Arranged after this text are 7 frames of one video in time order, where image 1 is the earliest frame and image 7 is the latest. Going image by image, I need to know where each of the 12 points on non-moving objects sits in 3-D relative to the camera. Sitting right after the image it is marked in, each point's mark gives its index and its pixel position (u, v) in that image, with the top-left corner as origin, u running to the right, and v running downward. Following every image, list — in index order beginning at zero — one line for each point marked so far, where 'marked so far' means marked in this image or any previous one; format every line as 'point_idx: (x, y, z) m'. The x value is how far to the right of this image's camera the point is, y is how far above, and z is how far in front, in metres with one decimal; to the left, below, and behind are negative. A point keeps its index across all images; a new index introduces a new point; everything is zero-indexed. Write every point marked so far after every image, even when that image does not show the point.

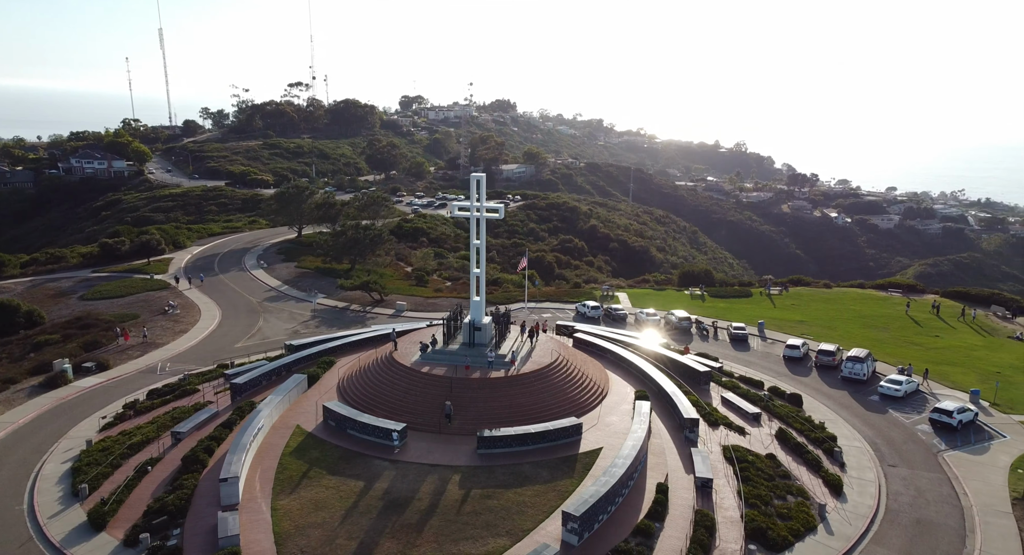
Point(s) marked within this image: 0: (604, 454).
0: (+2.9, -5.6, +17.8) m
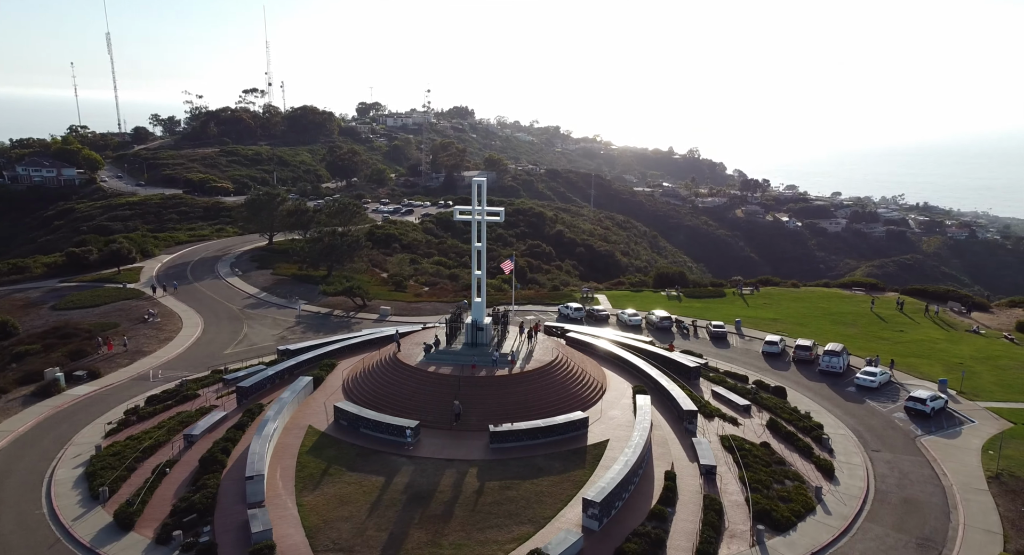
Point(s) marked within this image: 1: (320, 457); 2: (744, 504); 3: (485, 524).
0: (+3.2, -5.5, +18.3) m
1: (-5.4, -5.1, +15.8) m
2: (+6.9, -6.7, +16.6) m
3: (-0.6, -6.0, +13.6) m
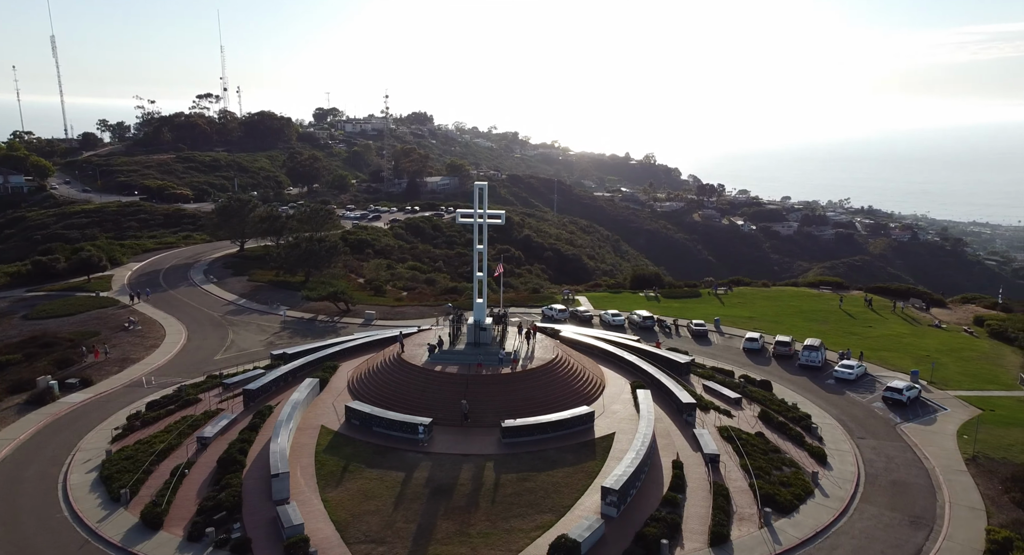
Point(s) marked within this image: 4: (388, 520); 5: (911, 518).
0: (+3.6, -5.4, +18.9) m
1: (-4.9, -5.1, +15.9) m
2: (+7.3, -6.5, +17.3) m
3: (0.0, -5.9, +13.9) m
4: (-2.9, -5.7, +13.2) m
5: (+12.4, -7.4, +17.3) m
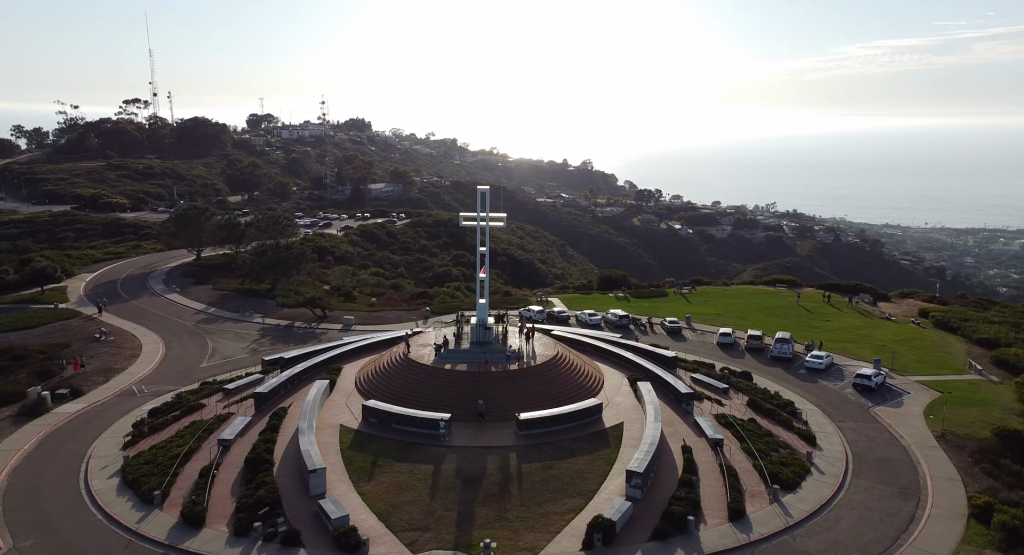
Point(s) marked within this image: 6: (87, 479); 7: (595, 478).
0: (+4.0, -5.2, +19.6) m
1: (-4.3, -5.0, +16.1) m
2: (+7.9, -6.3, +18.4) m
3: (+0.8, -5.7, +14.5) m
4: (-2.0, -5.6, +13.5) m
5: (+13.0, -7.1, +18.7) m
6: (-11.4, -5.4, +15.0) m
7: (+2.4, -5.7, +15.9) m
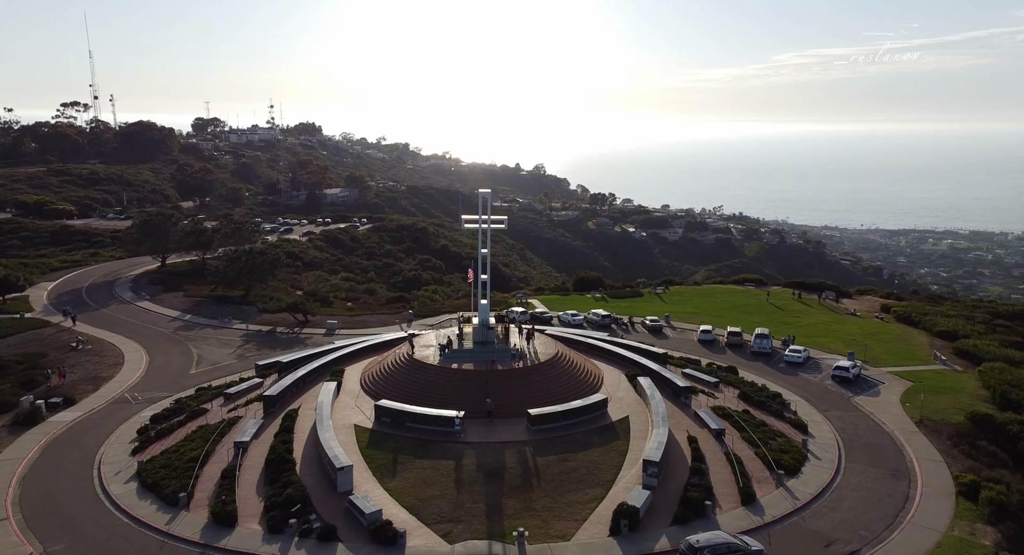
0: (+4.4, -5.1, +20.2) m
1: (-3.8, -5.0, +16.3) m
2: (+8.3, -6.1, +19.1) m
3: (+1.4, -5.6, +14.9) m
4: (-1.4, -5.5, +13.8) m
5: (+13.4, -6.8, +19.7) m
6: (-10.8, -5.5, +14.7) m
7: (+2.9, -5.6, +16.4) m
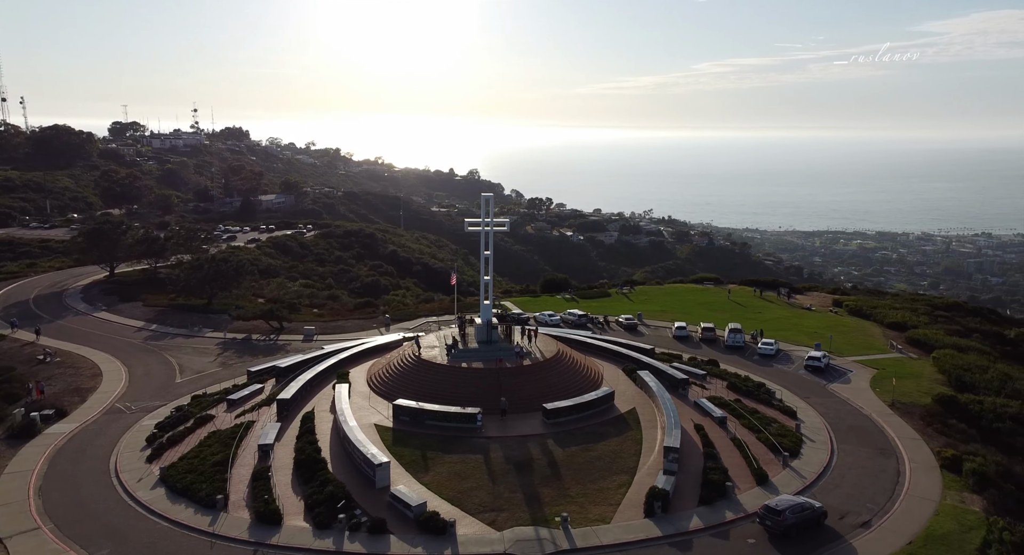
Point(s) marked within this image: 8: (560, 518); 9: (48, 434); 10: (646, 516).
0: (+4.8, -5.0, +21.0) m
1: (-3.0, -5.0, +16.5) m
2: (+8.8, -5.9, +20.2) m
3: (+2.2, -5.5, +15.5) m
4: (-0.5, -5.5, +14.2) m
5: (+13.9, -6.5, +21.1) m
6: (-9.9, -5.6, +14.5) m
7: (+3.6, -5.4, +17.0) m
8: (+1.1, -5.6, +13.2) m
9: (-16.2, -5.5, +19.6) m
10: (+3.3, -5.8, +13.7) m
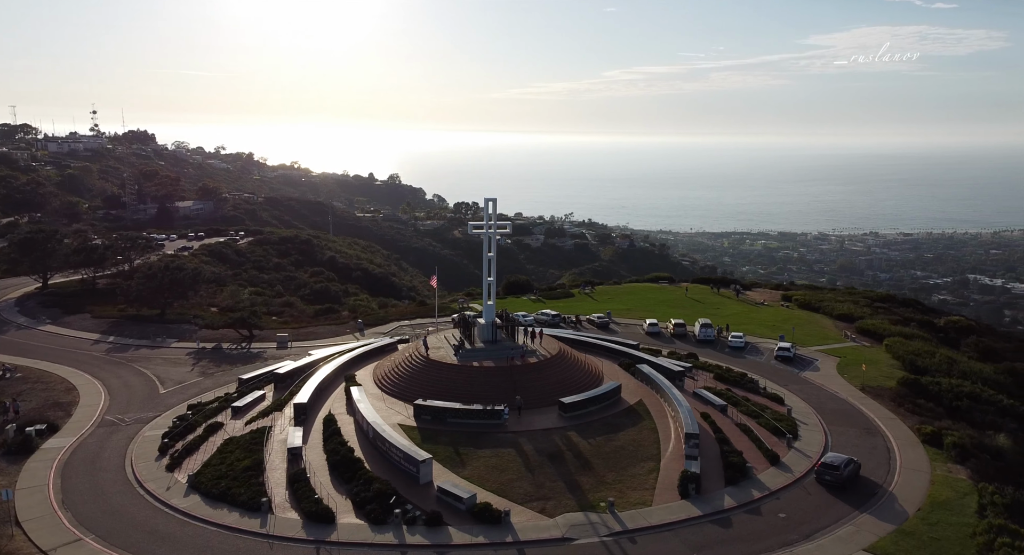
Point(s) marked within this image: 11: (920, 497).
0: (+5.3, -4.8, +21.8) m
1: (-2.1, -5.0, +16.7) m
2: (+9.4, -5.6, +21.4) m
3: (+3.2, -5.4, +16.1) m
4: (+0.6, -5.4, +14.6) m
5: (+14.3, -6.2, +22.7) m
6: (-8.9, -5.7, +14.1) m
7: (+4.4, -5.3, +17.8) m
8: (+2.3, -5.5, +13.7) m
9: (-15.6, -5.7, +18.7) m
10: (+4.4, -5.7, +14.4) m
11: (+11.5, -6.2, +15.8) m
